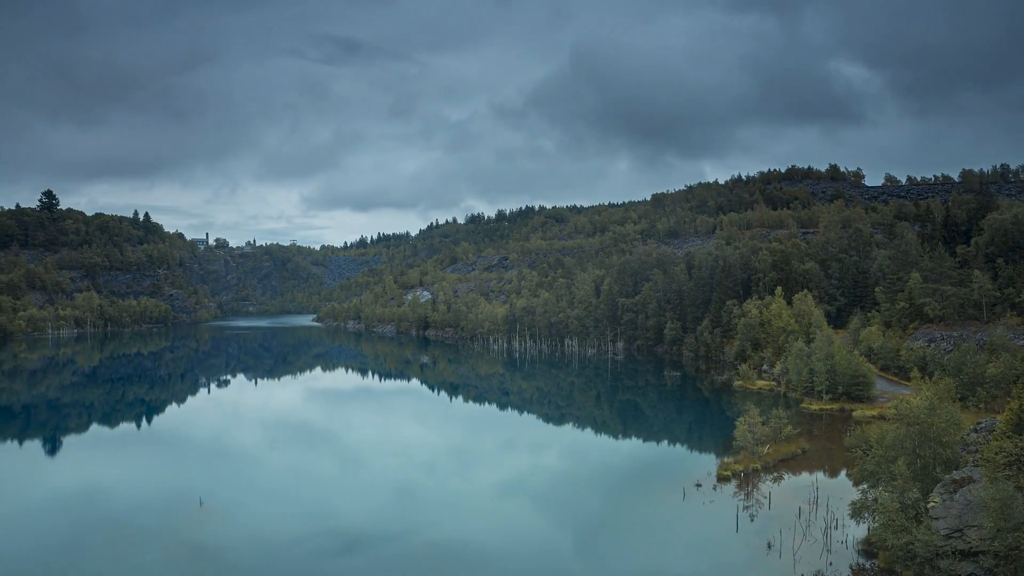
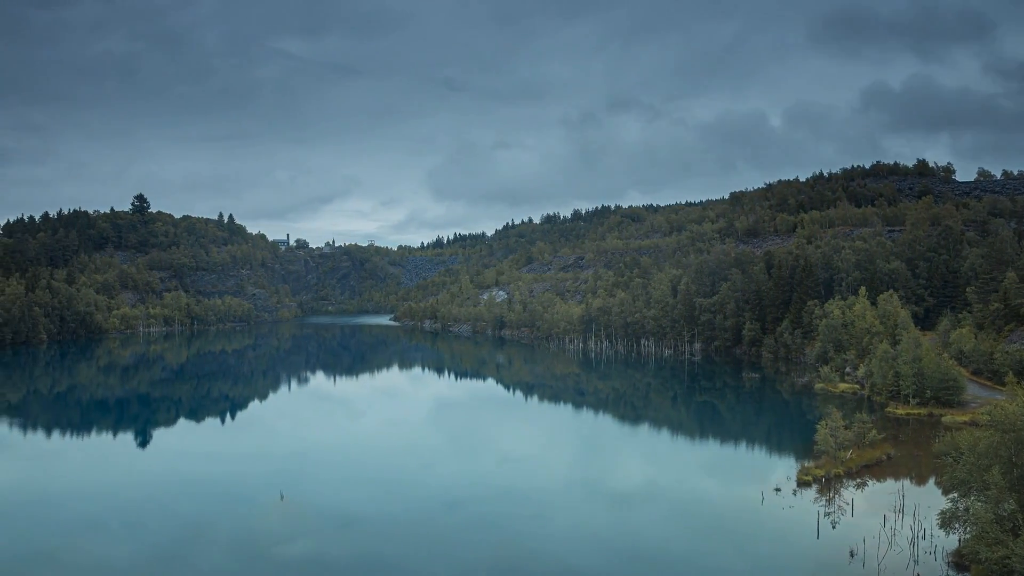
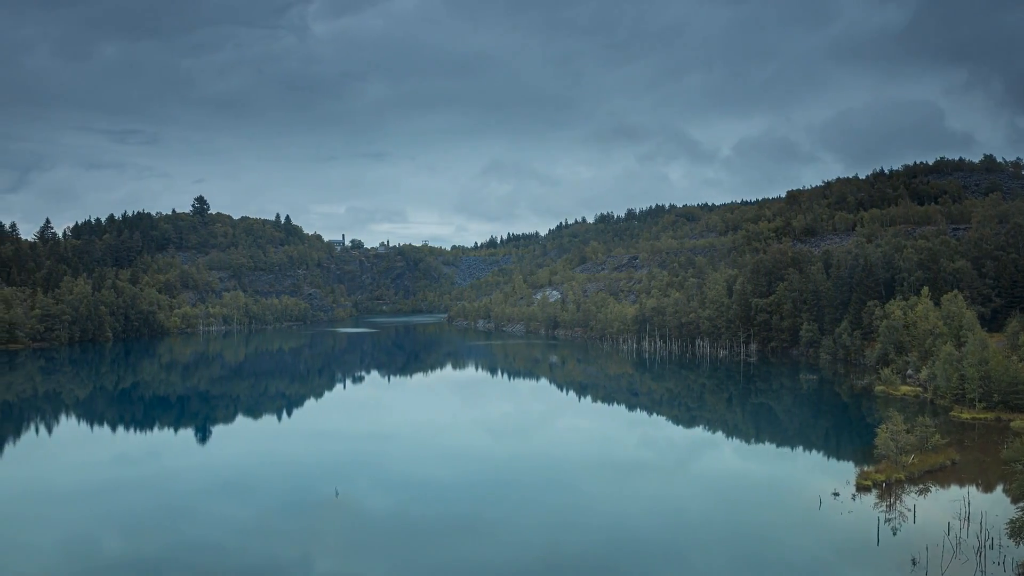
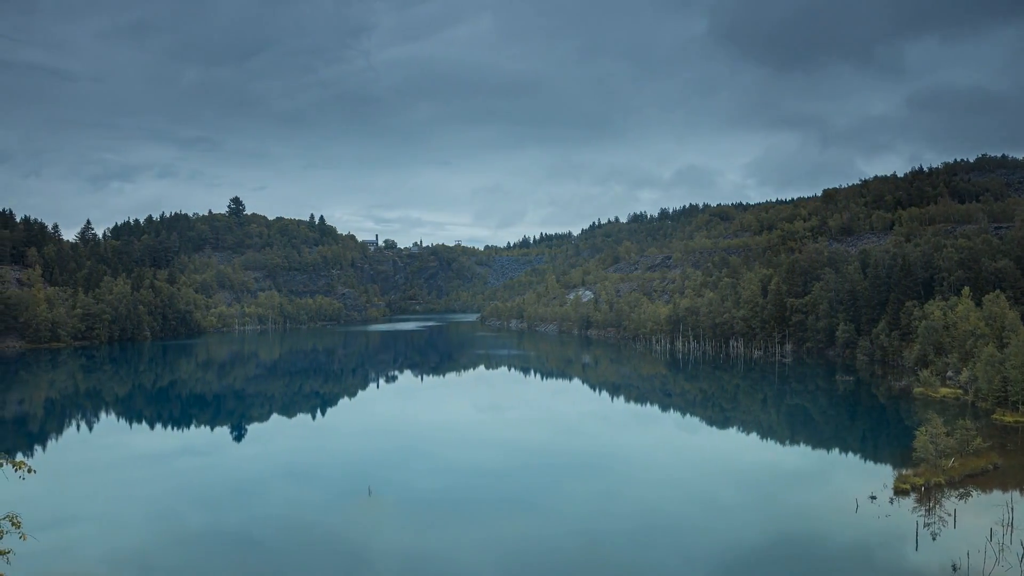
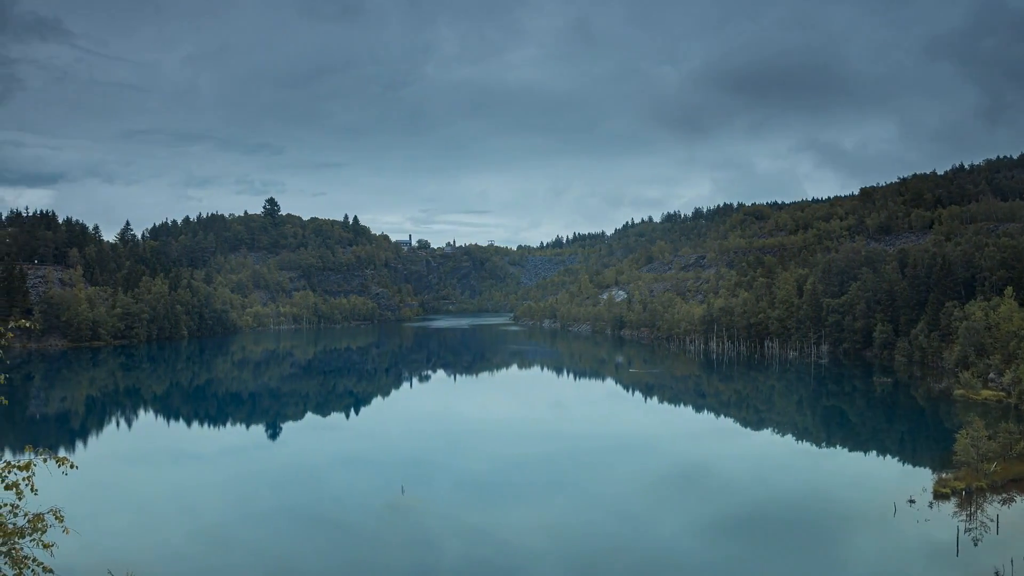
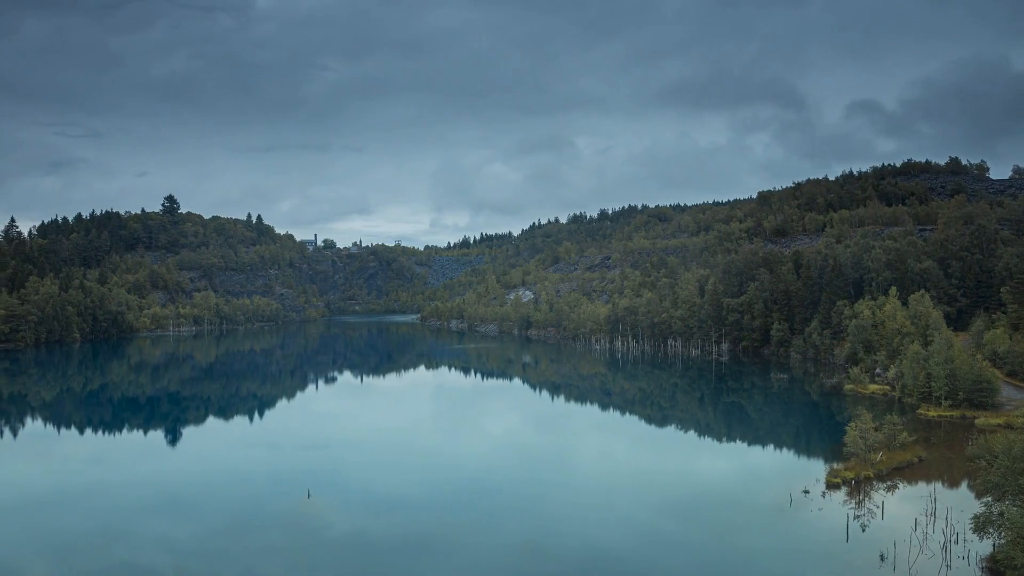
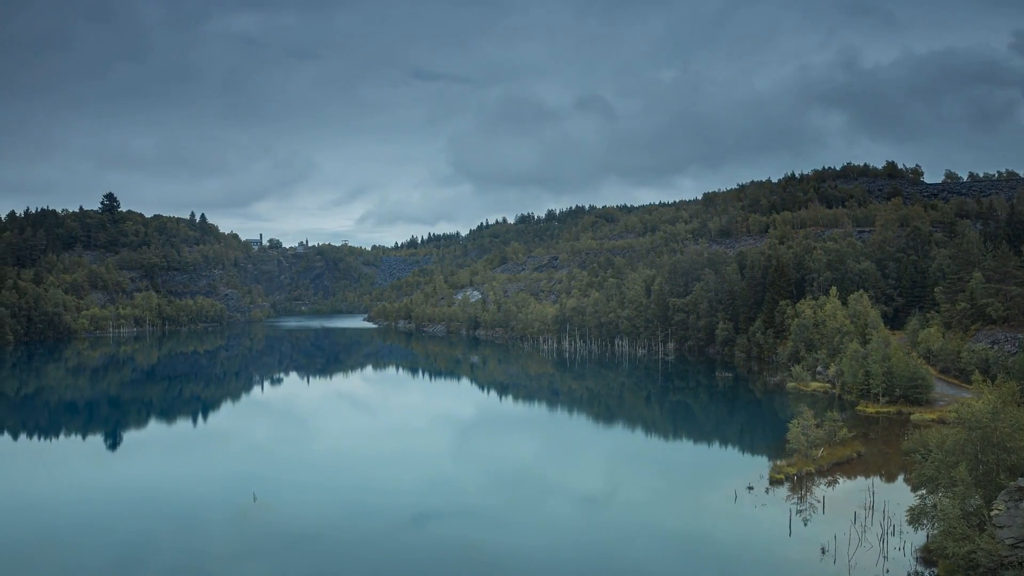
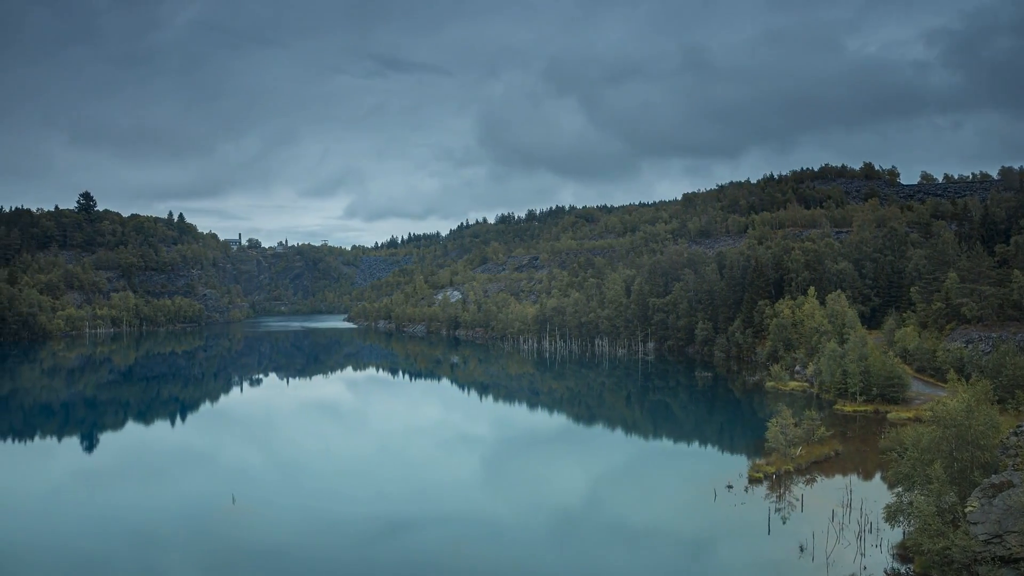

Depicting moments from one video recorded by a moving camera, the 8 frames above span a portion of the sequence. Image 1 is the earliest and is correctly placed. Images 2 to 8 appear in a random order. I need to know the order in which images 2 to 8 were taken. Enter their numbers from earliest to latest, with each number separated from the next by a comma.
8, 7, 2, 6, 3, 4, 5
